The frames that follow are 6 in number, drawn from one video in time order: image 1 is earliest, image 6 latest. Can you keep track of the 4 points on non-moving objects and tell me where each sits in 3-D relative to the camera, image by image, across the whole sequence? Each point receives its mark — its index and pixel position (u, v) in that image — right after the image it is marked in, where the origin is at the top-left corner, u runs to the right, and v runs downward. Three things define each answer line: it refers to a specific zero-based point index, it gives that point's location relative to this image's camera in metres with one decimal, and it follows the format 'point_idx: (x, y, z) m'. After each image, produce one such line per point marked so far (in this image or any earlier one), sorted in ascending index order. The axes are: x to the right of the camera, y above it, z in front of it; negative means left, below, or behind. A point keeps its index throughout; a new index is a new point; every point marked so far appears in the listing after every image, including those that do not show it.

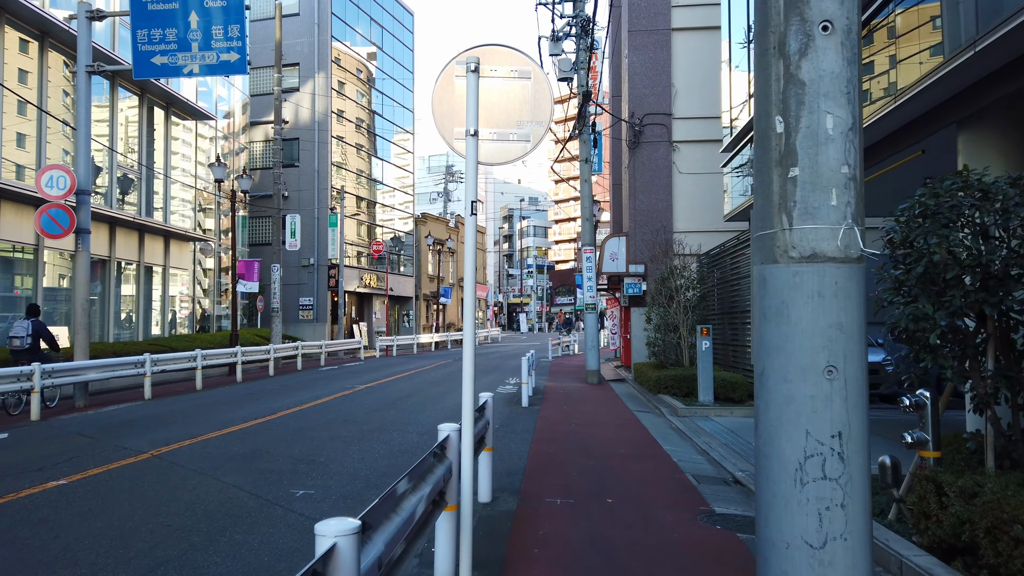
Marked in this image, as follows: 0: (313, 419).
0: (-3.2, -2.1, +12.1) m
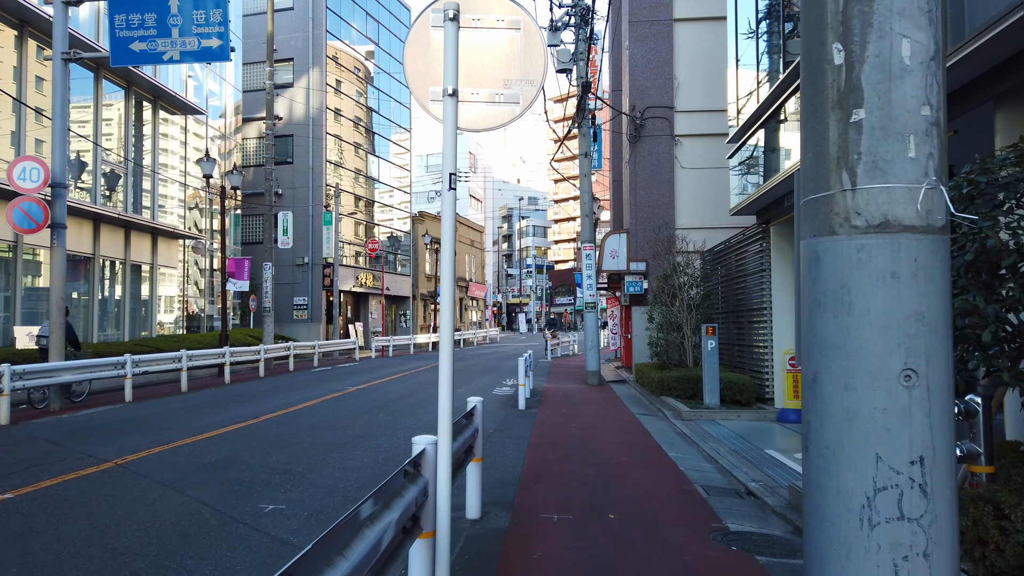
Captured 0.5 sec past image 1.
0: (-3.3, -2.0, +11.5) m
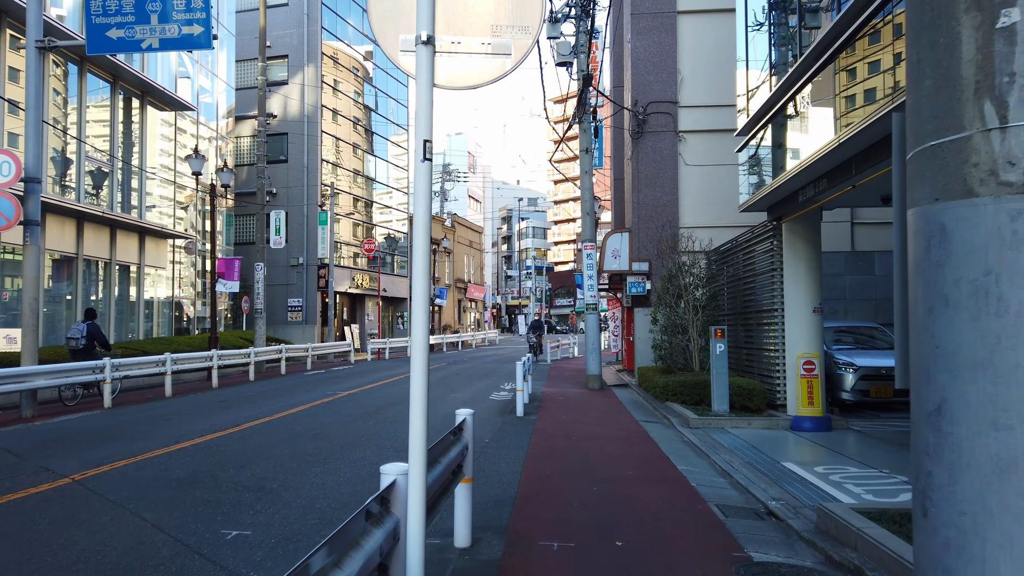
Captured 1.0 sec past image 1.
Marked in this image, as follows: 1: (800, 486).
0: (-3.3, -2.0, +10.8) m
1: (+2.8, -1.9, +7.3) m
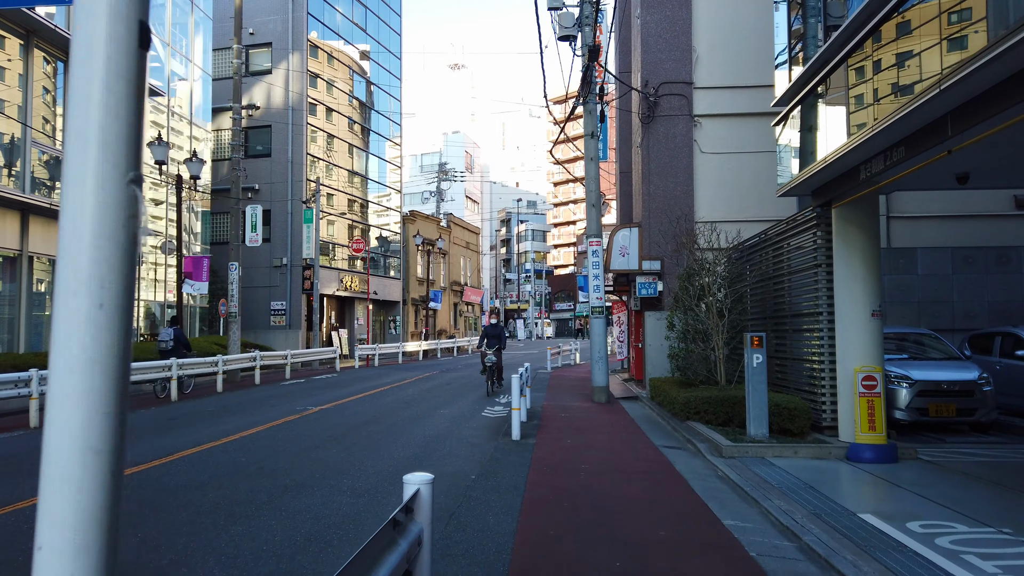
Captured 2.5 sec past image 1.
0: (-3.4, -2.0, +8.7) m
1: (+2.7, -1.9, +5.2) m
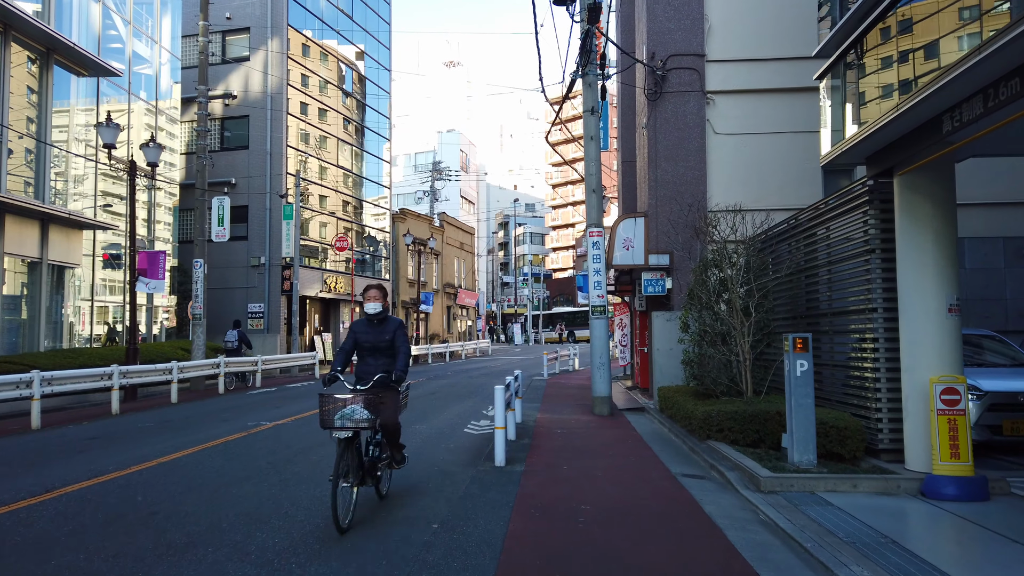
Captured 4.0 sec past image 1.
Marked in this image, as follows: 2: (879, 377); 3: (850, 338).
0: (-3.6, -1.9, +6.7) m
1: (+2.5, -1.7, +3.2) m
2: (+4.2, -1.0, +8.7) m
3: (+4.2, -0.6, +9.5) m
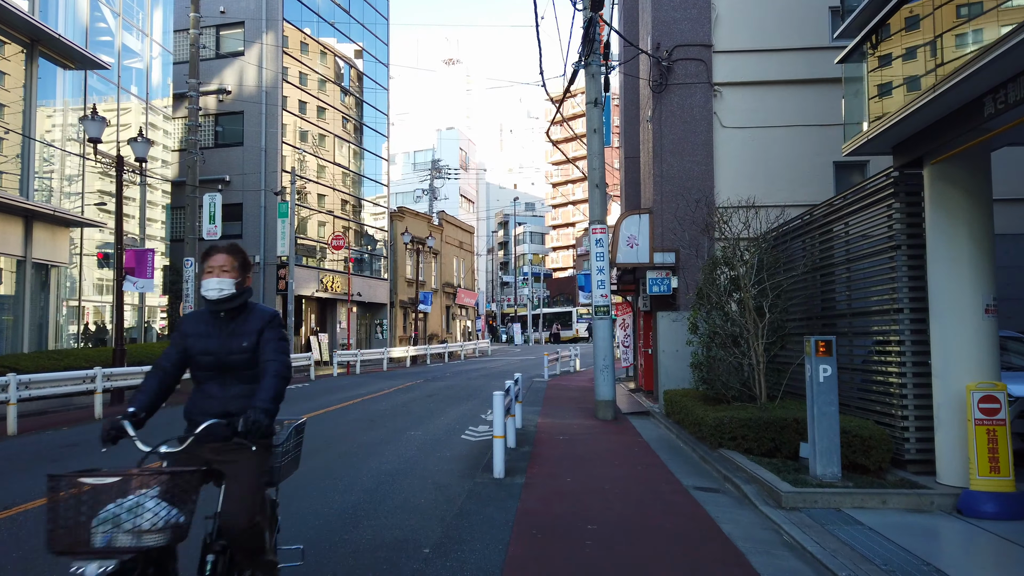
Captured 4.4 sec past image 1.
0: (-3.6, -1.9, +6.1) m
1: (+2.5, -1.7, +2.6) m
2: (+4.2, -1.0, +8.1) m
3: (+4.2, -0.6, +8.9) m
